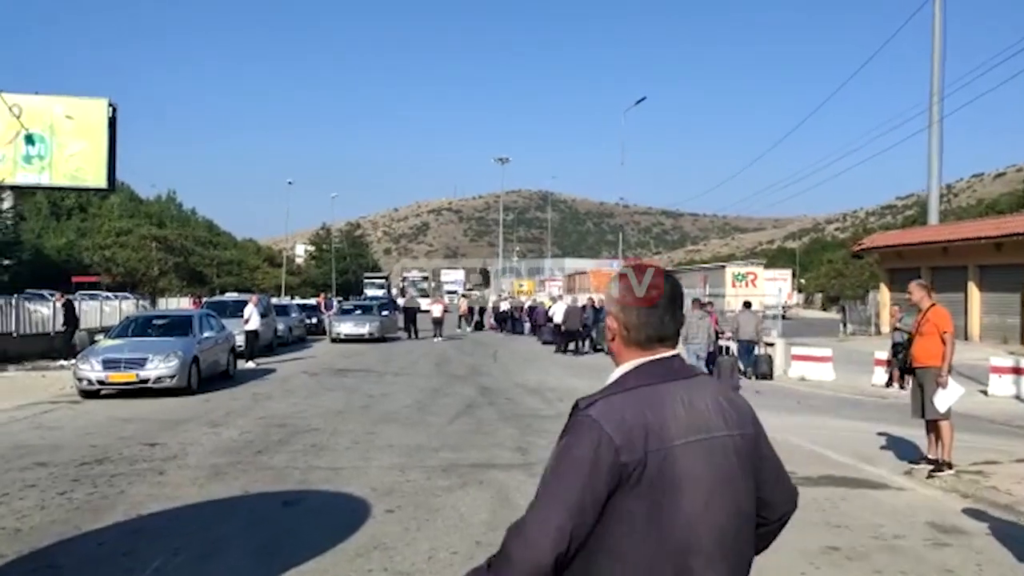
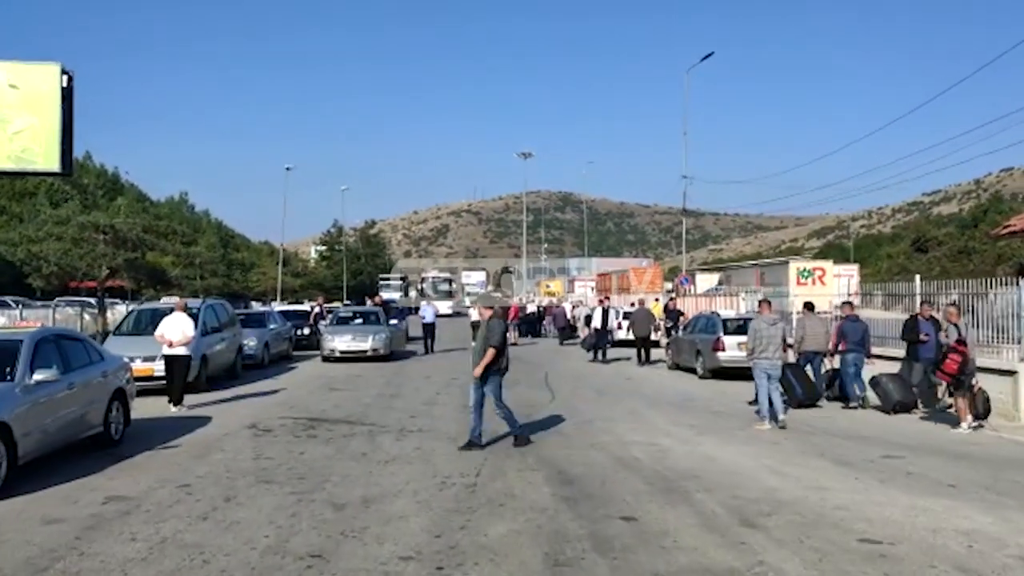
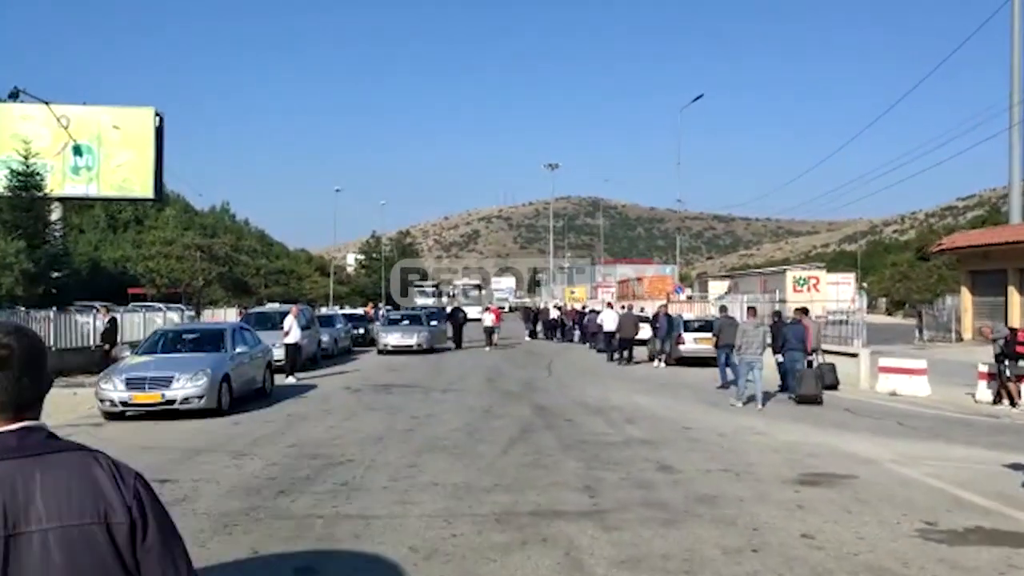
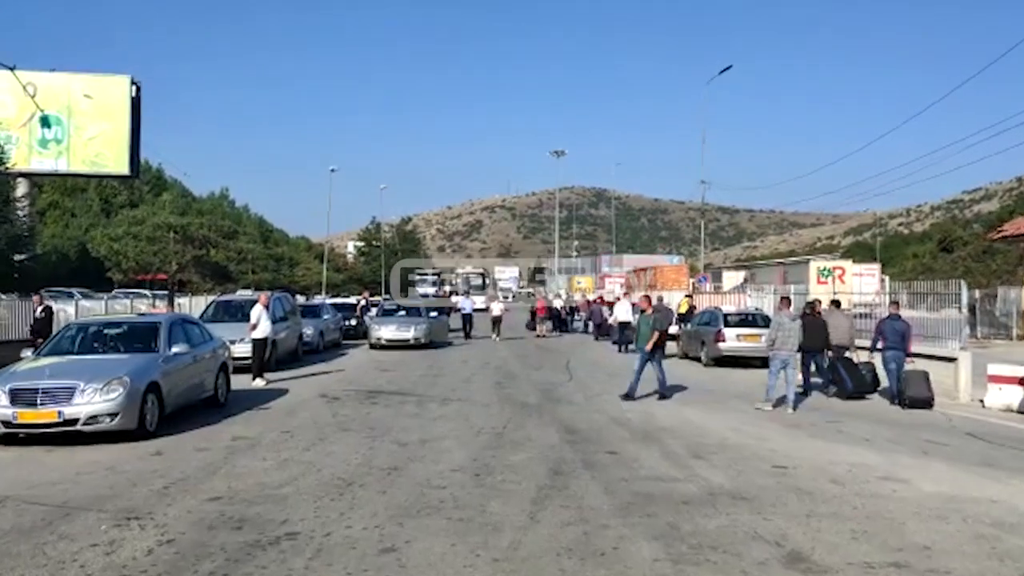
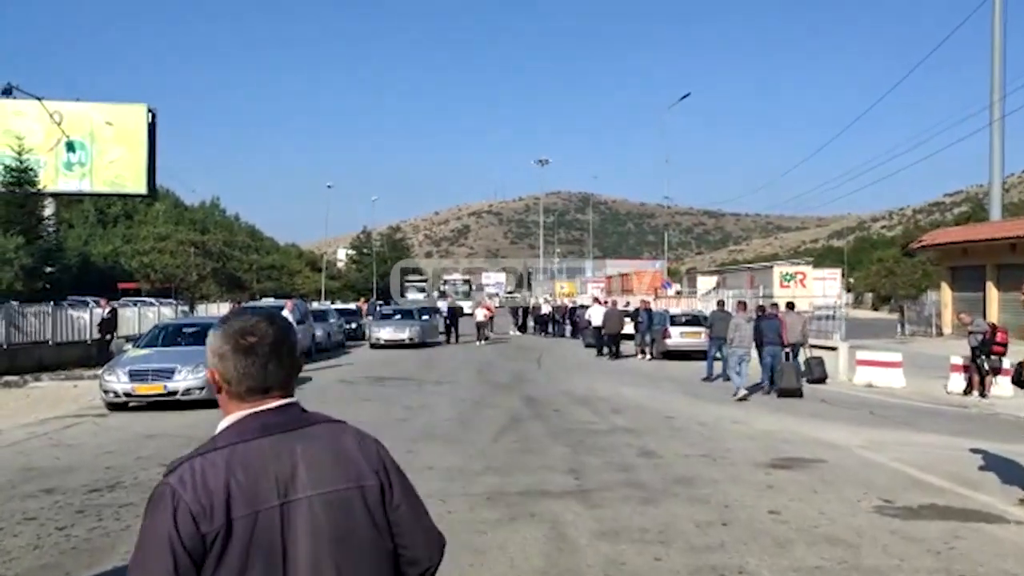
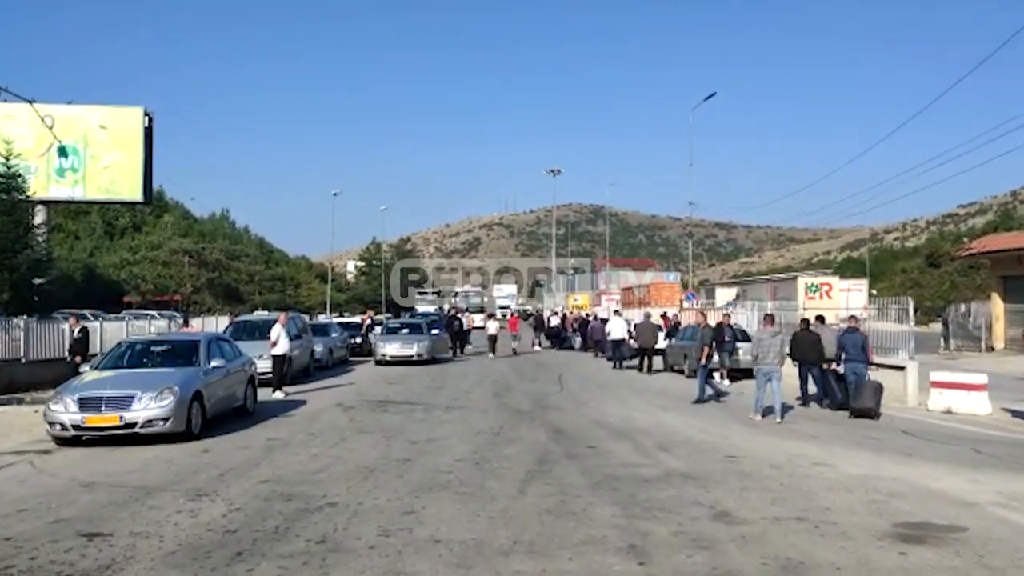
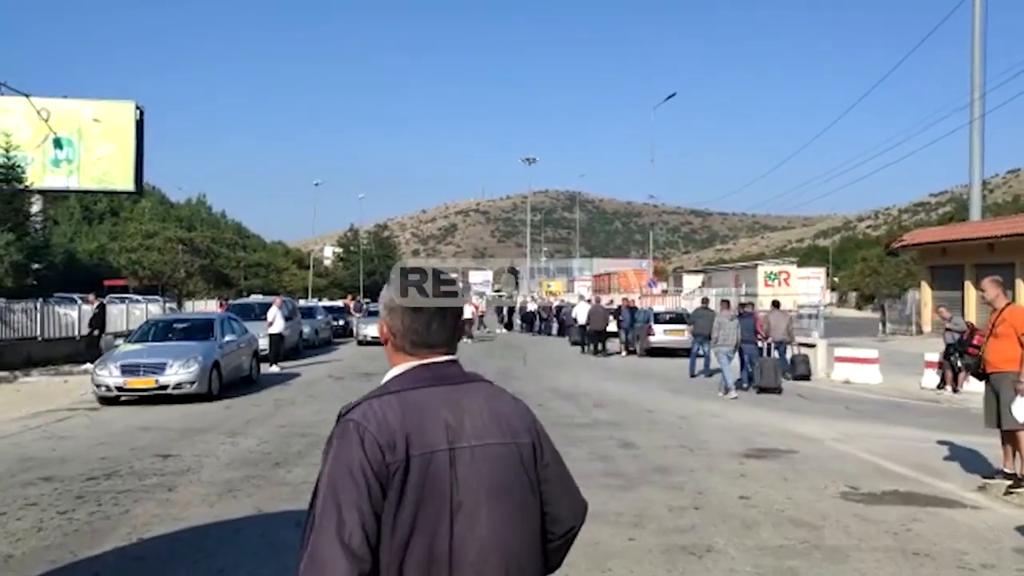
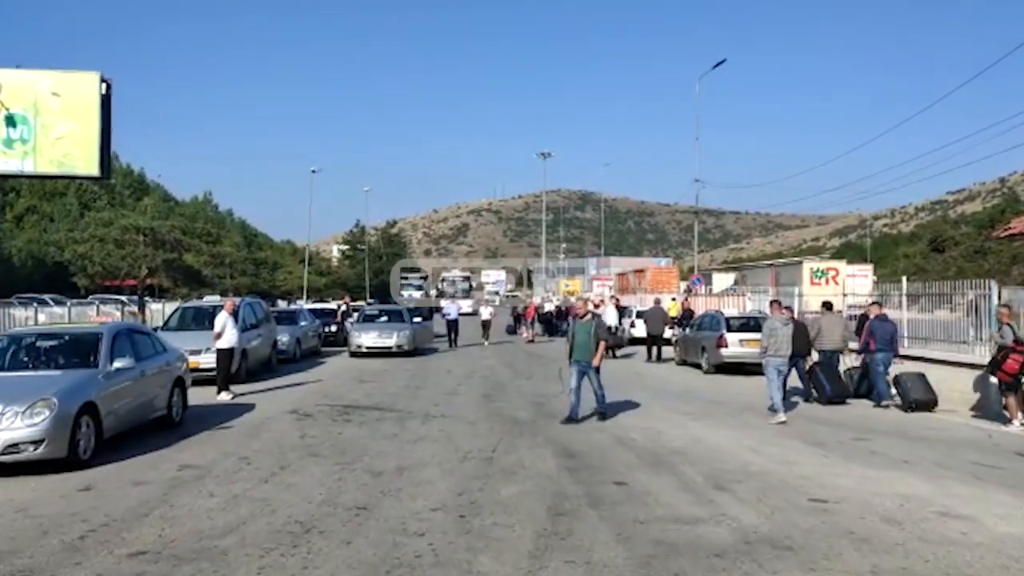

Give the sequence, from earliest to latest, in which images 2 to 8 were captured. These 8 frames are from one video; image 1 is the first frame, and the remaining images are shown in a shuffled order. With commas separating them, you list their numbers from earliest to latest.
7, 5, 3, 6, 4, 8, 2
